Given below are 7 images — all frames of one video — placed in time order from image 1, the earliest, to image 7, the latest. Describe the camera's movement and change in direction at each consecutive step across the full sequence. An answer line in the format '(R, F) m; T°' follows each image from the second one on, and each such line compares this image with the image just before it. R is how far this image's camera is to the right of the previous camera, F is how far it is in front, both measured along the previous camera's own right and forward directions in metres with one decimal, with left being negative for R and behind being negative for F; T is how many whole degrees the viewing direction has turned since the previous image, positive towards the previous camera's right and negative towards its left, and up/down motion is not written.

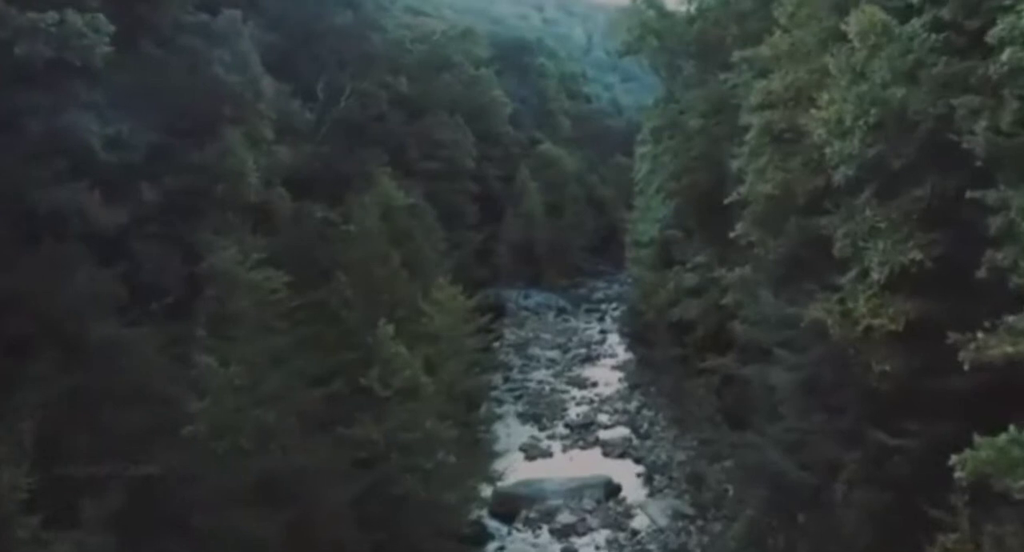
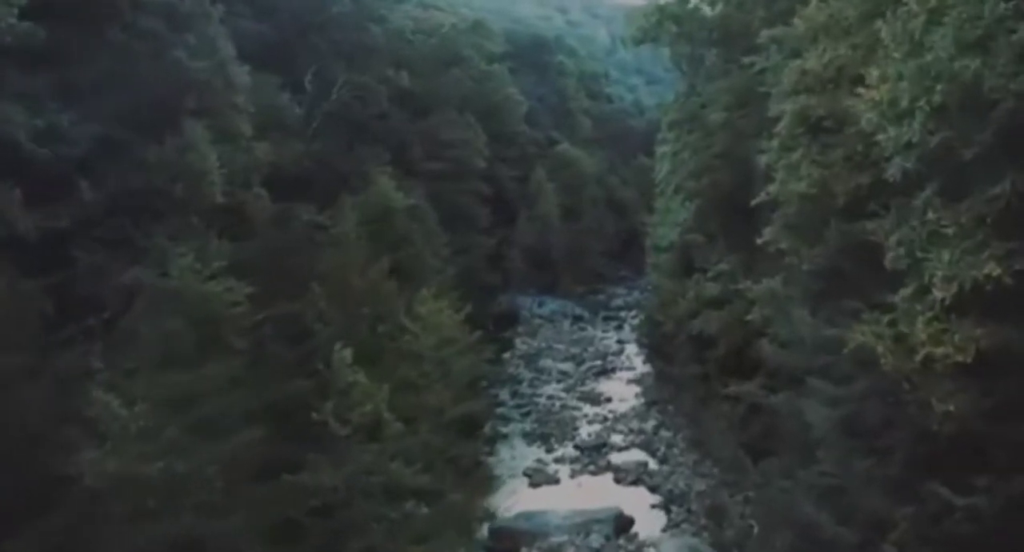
(+0.2, +1.0) m; -1°
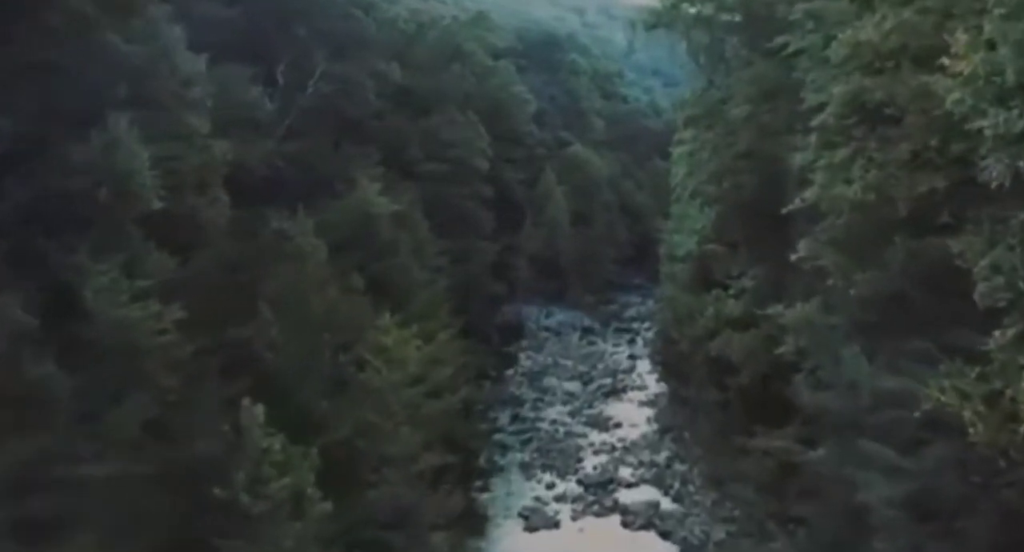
(+0.2, +1.1) m; -1°
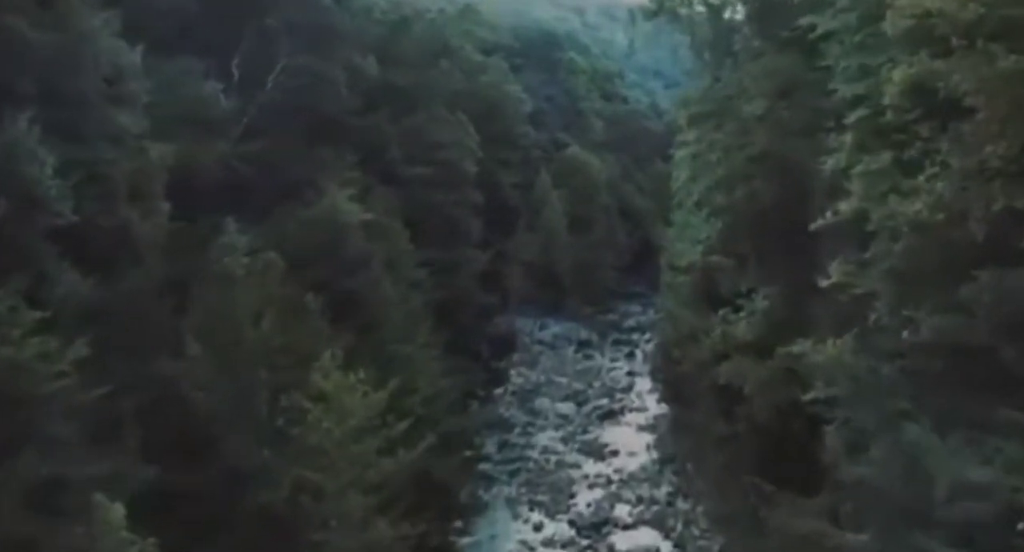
(+0.1, +1.0) m; 0°
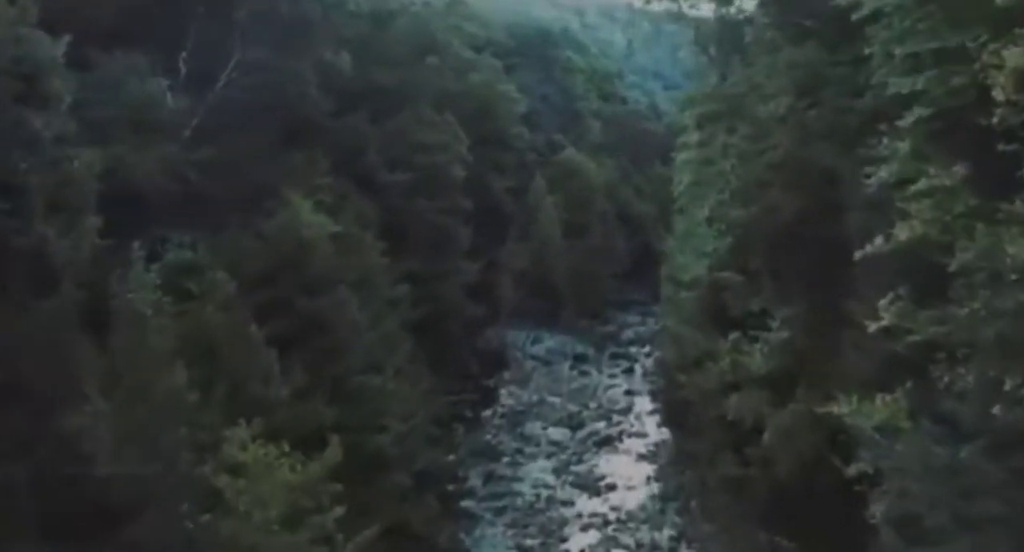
(+0.1, +1.0) m; 0°
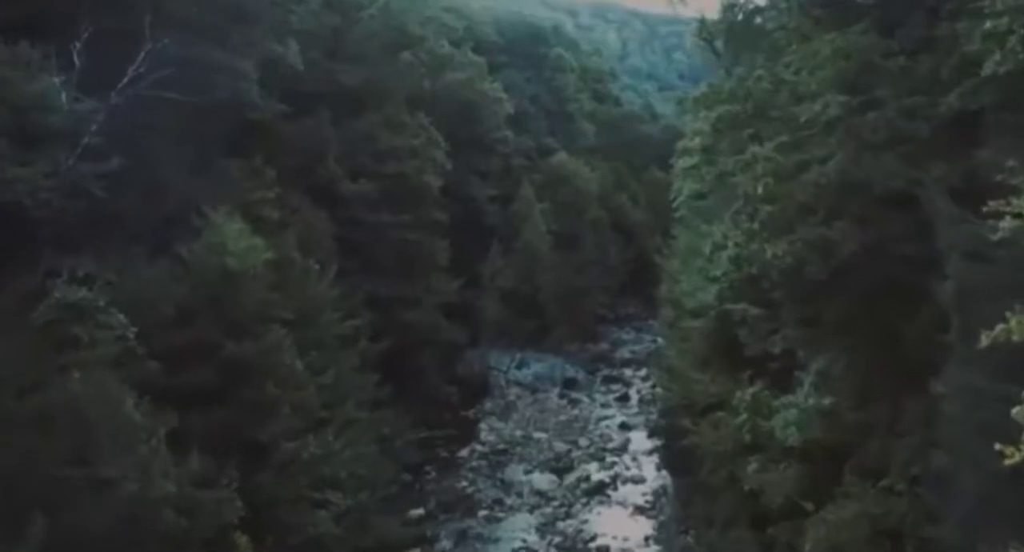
(+0.1, +1.4) m; 0°
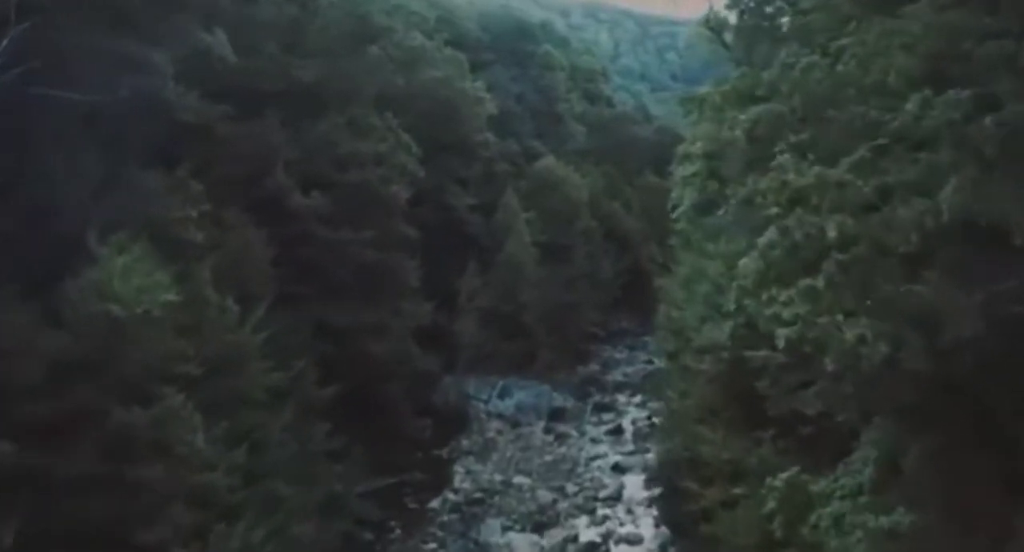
(+0.1, +1.4) m; 0°
